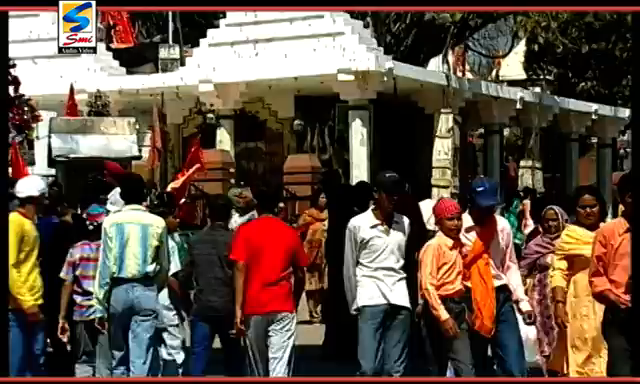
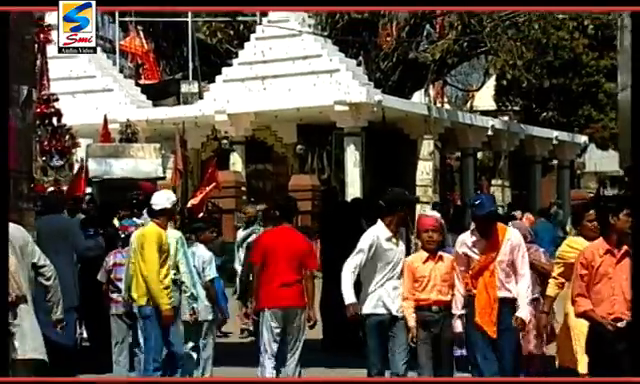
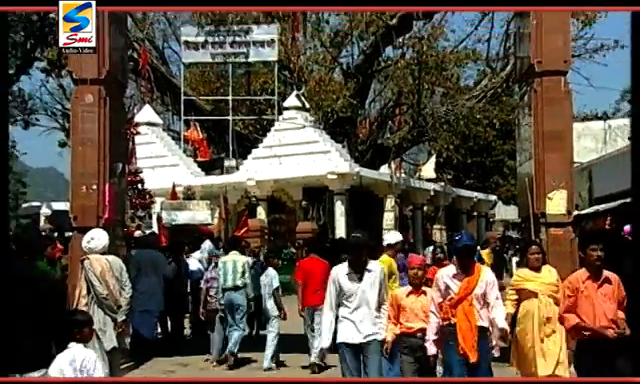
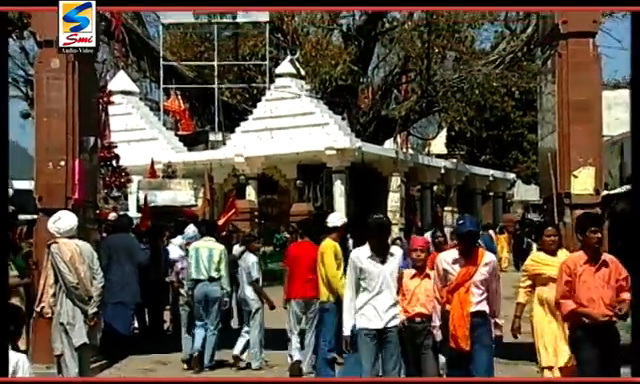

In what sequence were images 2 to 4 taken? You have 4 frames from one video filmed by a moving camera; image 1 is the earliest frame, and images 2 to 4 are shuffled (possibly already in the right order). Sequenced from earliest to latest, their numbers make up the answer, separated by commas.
2, 4, 3
